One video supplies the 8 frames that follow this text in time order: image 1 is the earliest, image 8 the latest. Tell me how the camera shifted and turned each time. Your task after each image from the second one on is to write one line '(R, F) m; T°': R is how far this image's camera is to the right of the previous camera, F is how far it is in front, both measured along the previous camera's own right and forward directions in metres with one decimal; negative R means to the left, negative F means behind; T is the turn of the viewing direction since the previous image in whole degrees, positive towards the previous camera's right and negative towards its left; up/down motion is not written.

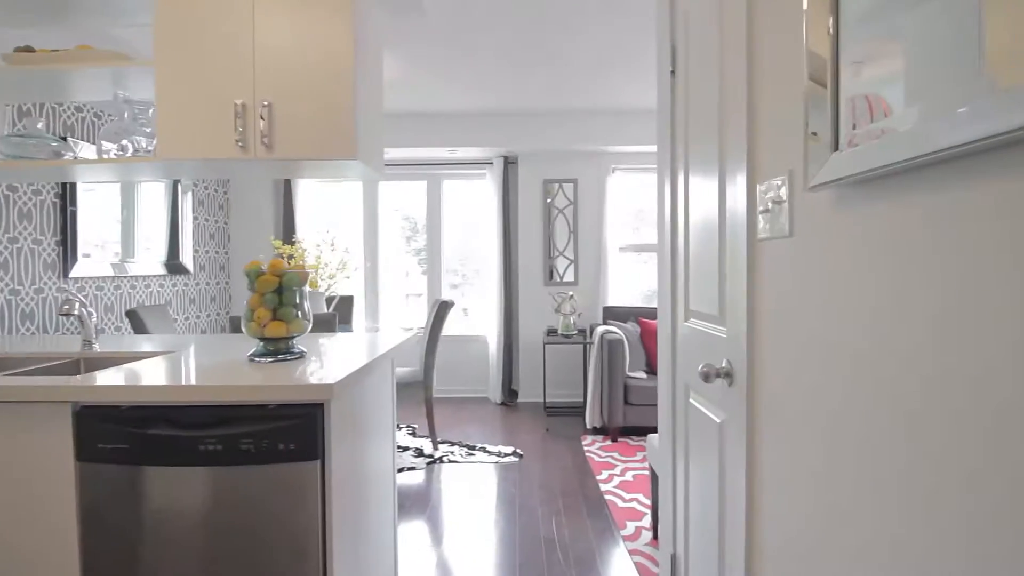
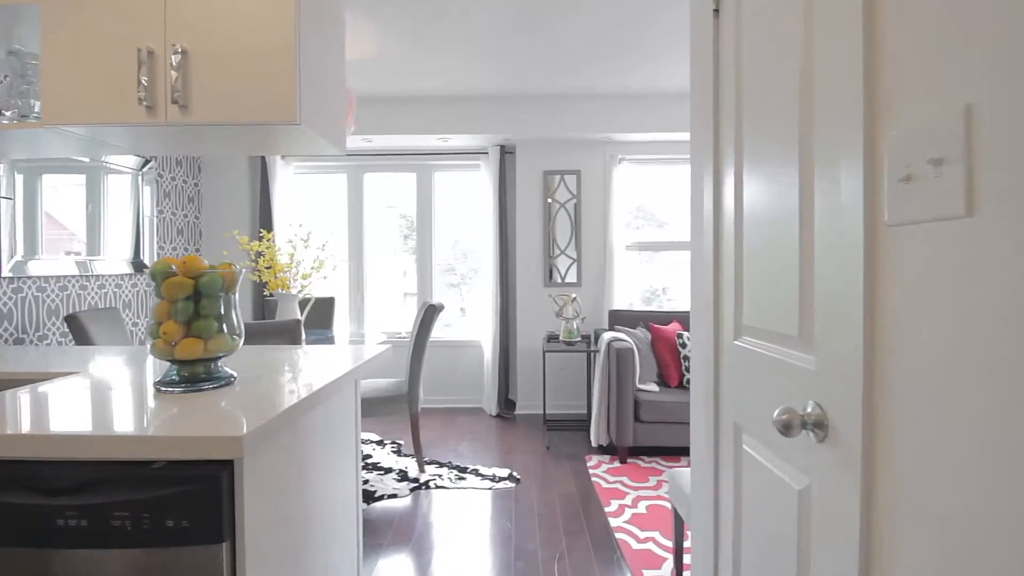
(0.0, +0.4) m; 0°
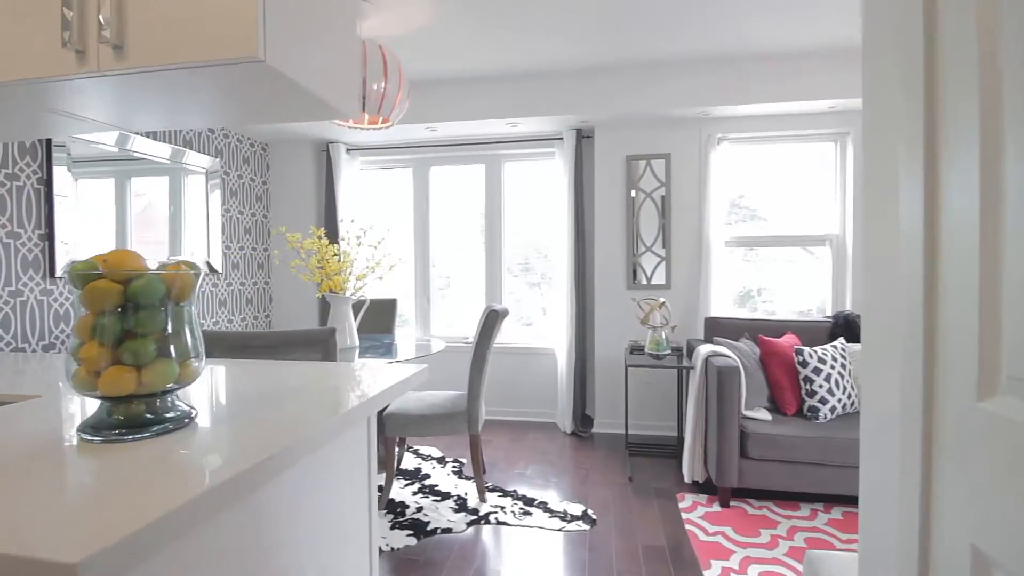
(0.0, +0.5) m; -9°
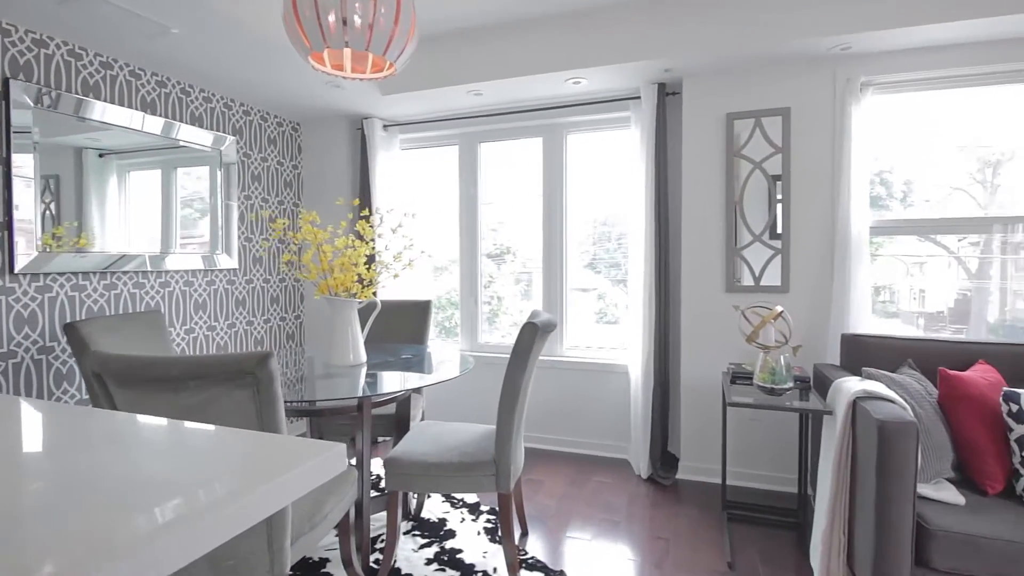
(+0.1, +0.8) m; -9°
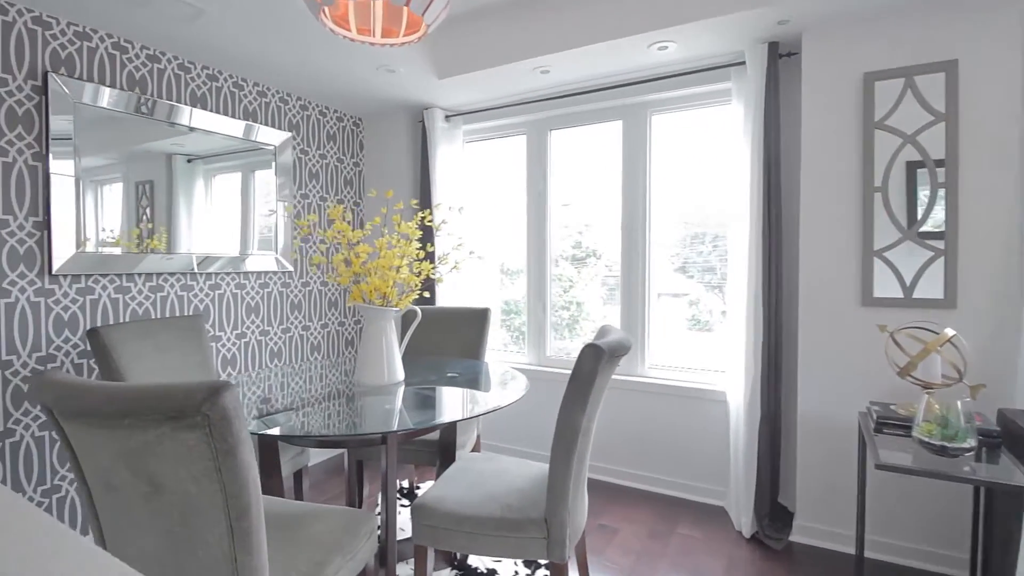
(+0.1, +0.4) m; -10°
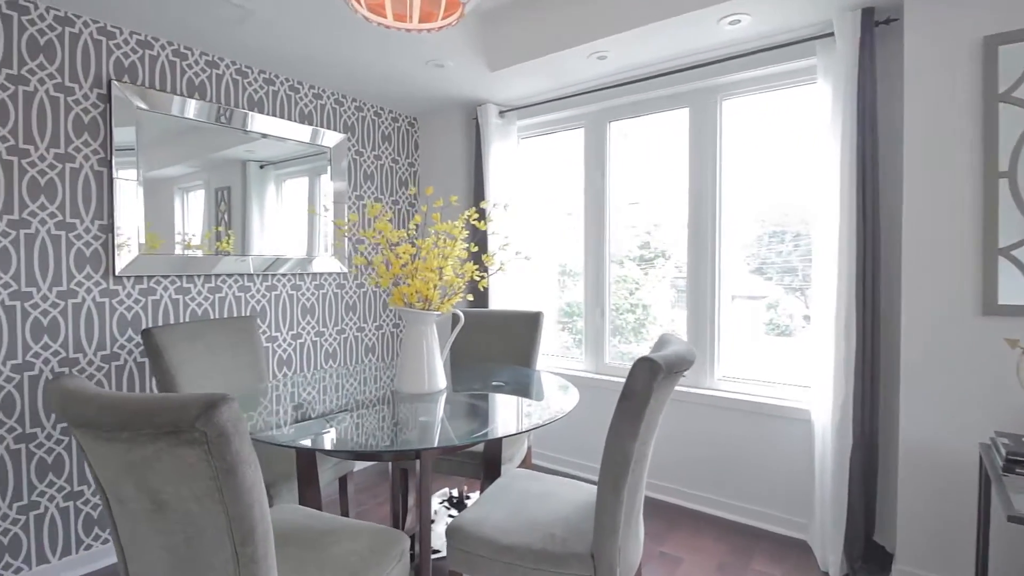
(+0.1, +0.2) m; -7°
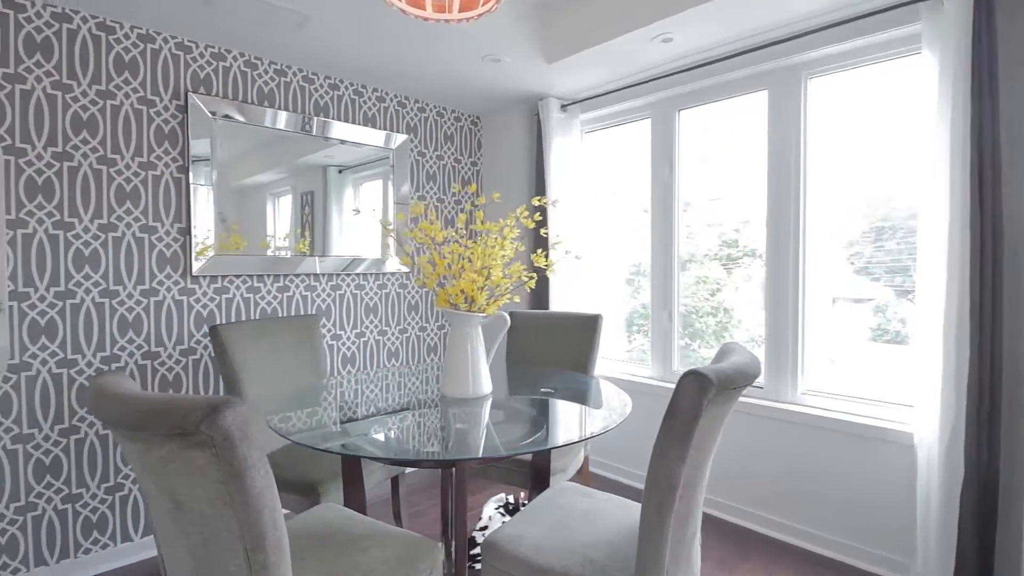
(+0.1, +0.1) m; -9°
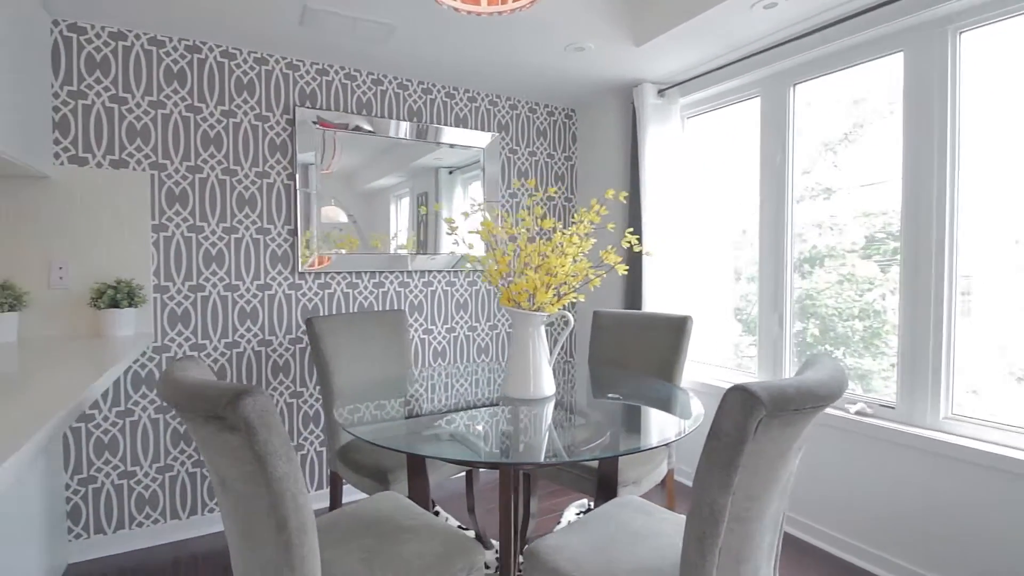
(+0.2, +0.1) m; -14°
